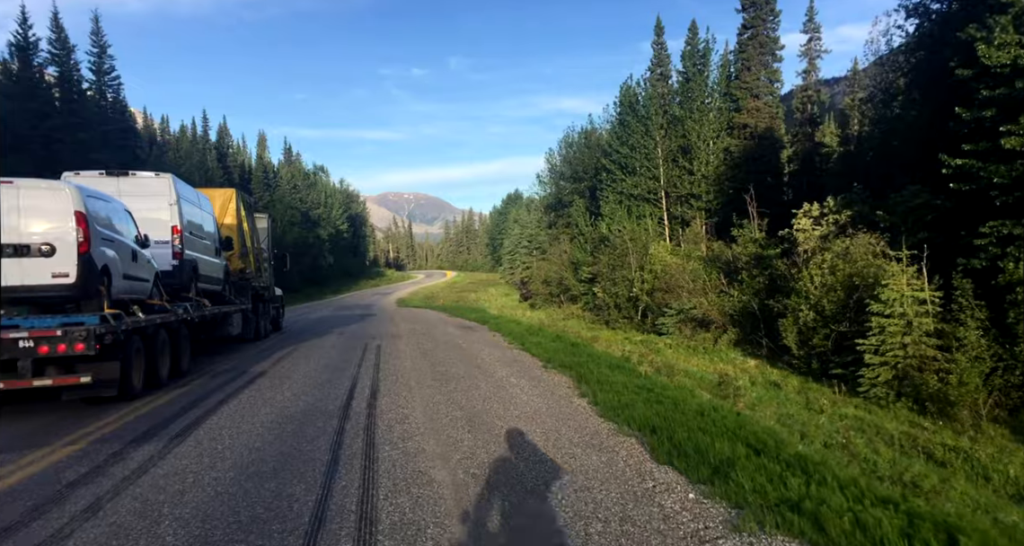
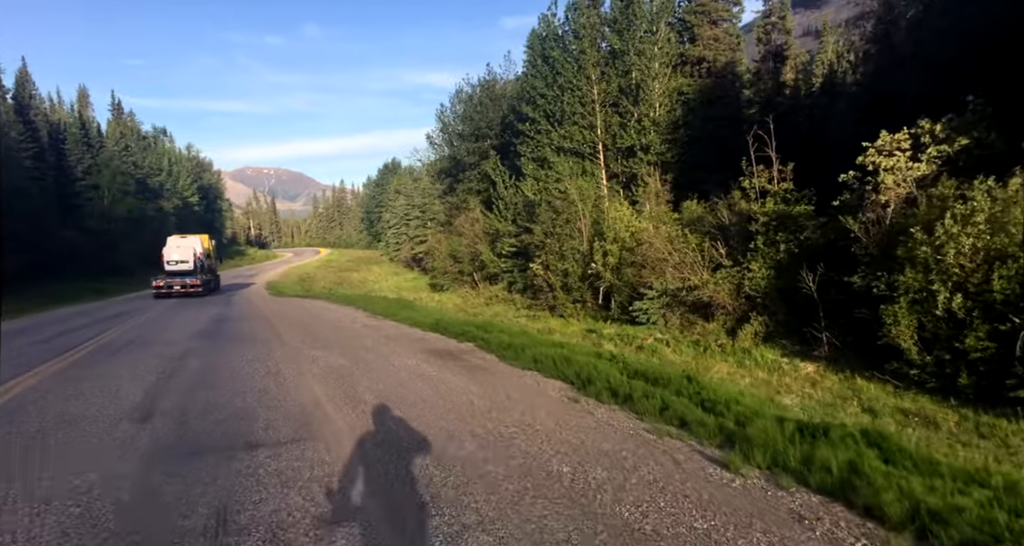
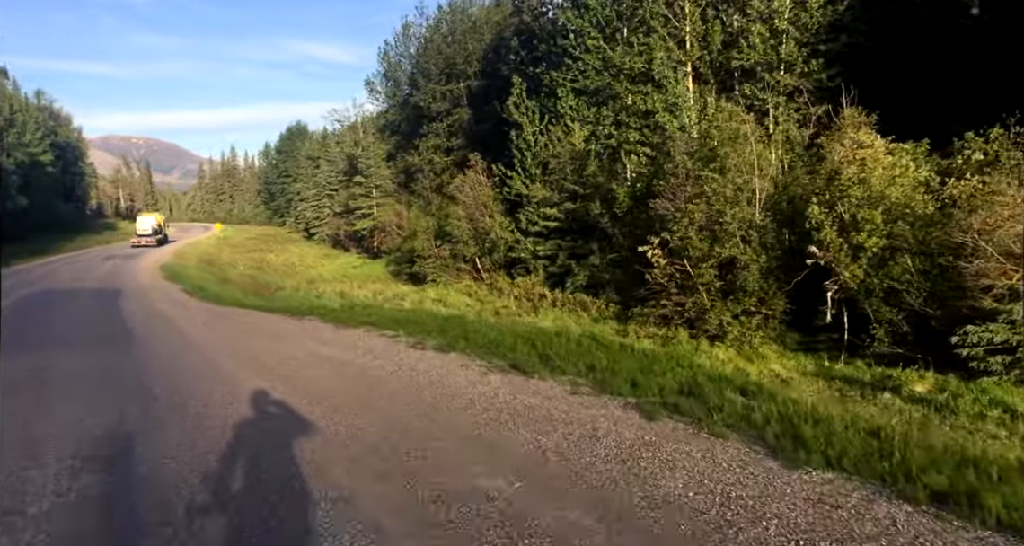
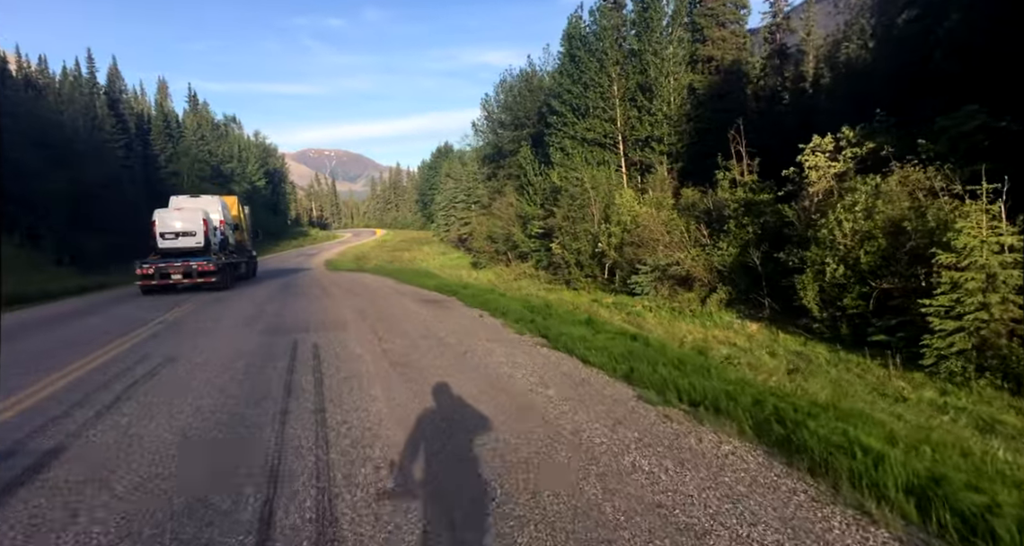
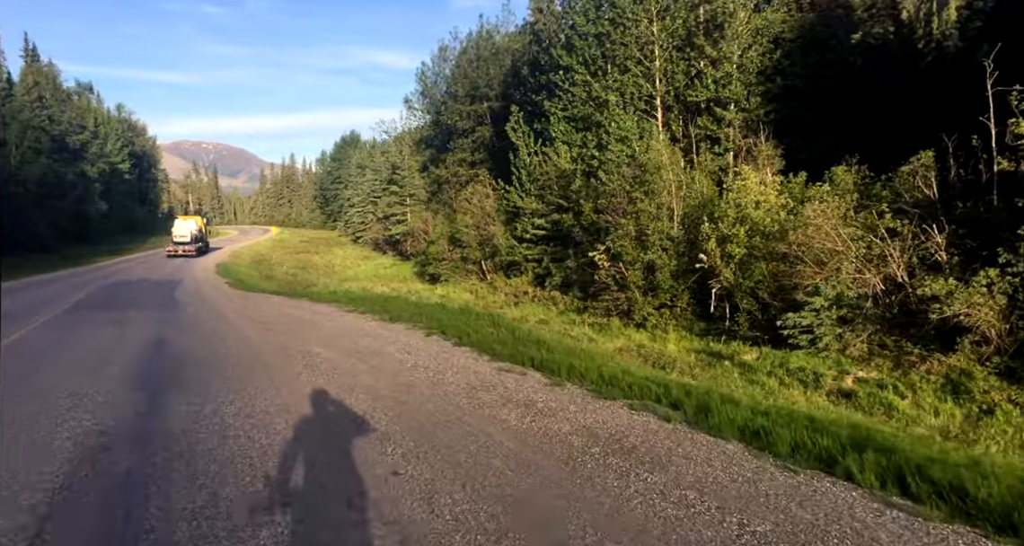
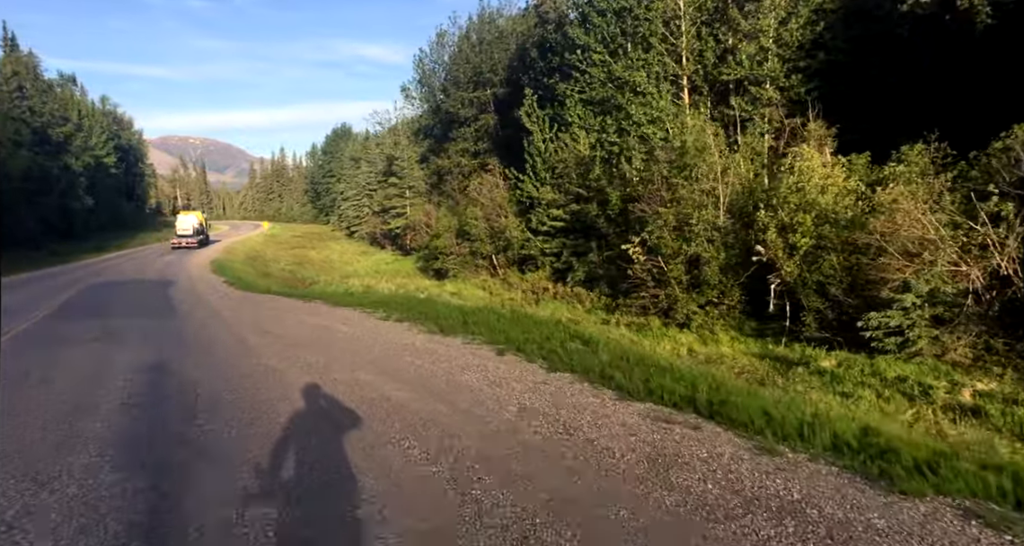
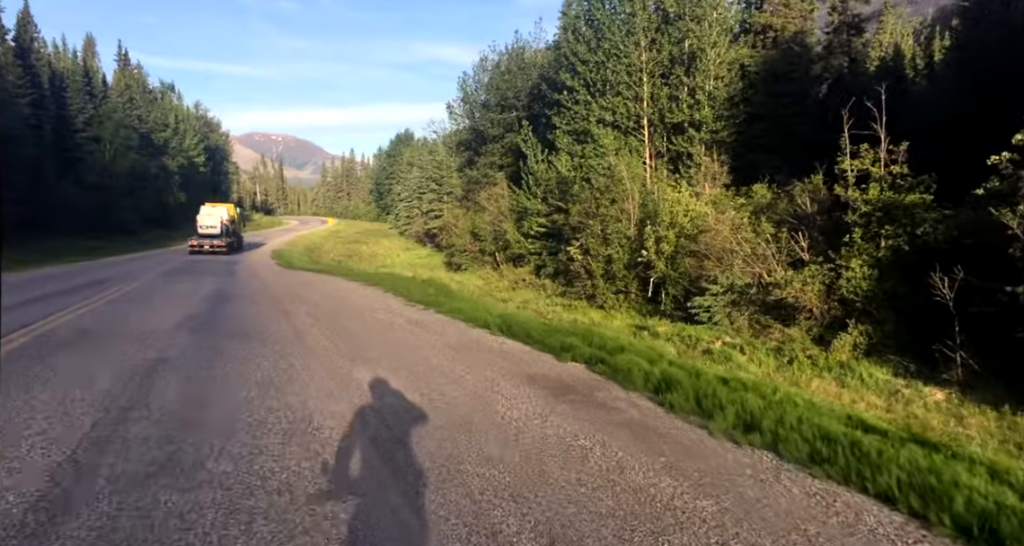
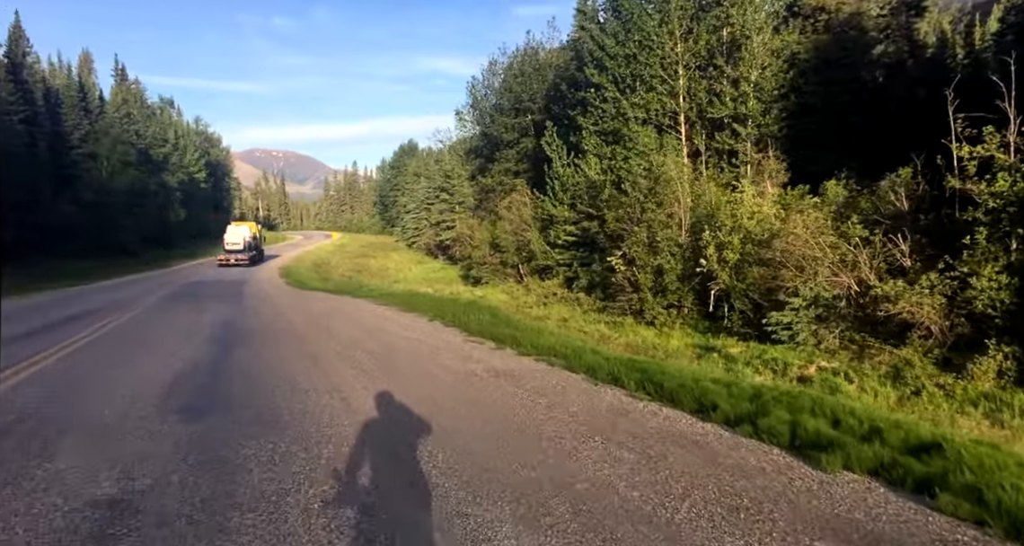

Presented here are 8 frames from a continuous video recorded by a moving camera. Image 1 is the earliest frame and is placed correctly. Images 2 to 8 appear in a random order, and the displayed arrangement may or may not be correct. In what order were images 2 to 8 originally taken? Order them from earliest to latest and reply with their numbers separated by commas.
4, 2, 7, 8, 5, 6, 3
